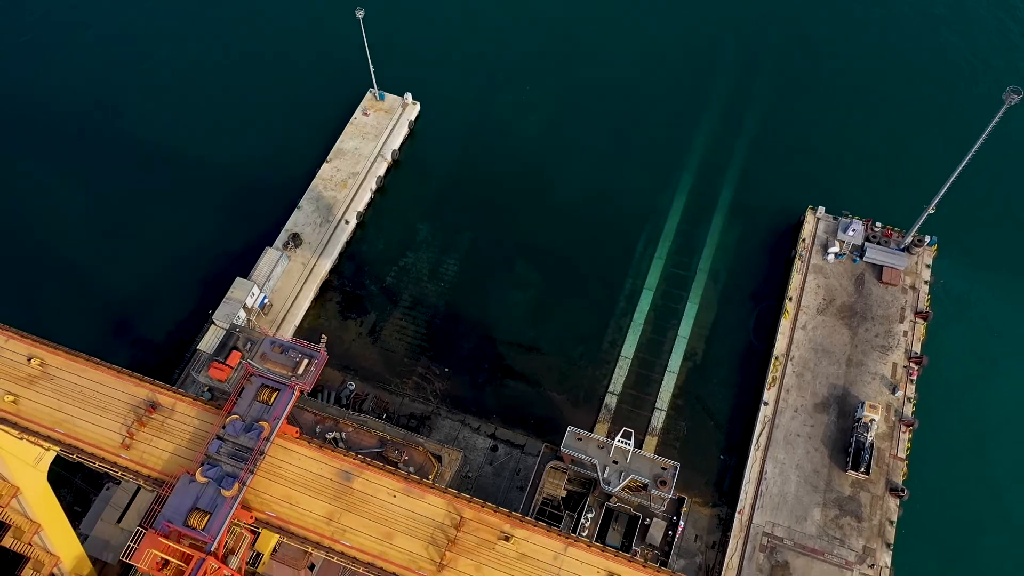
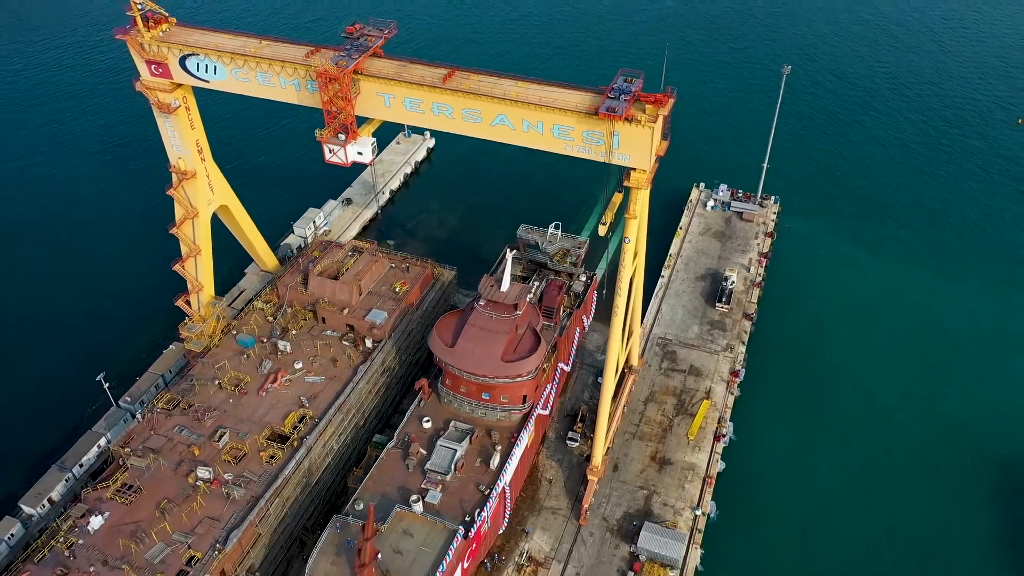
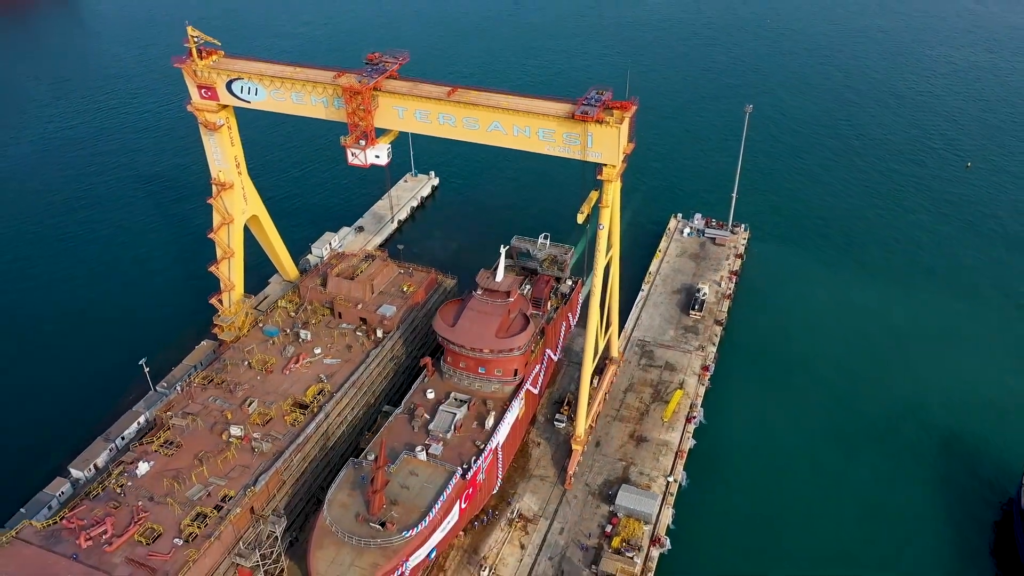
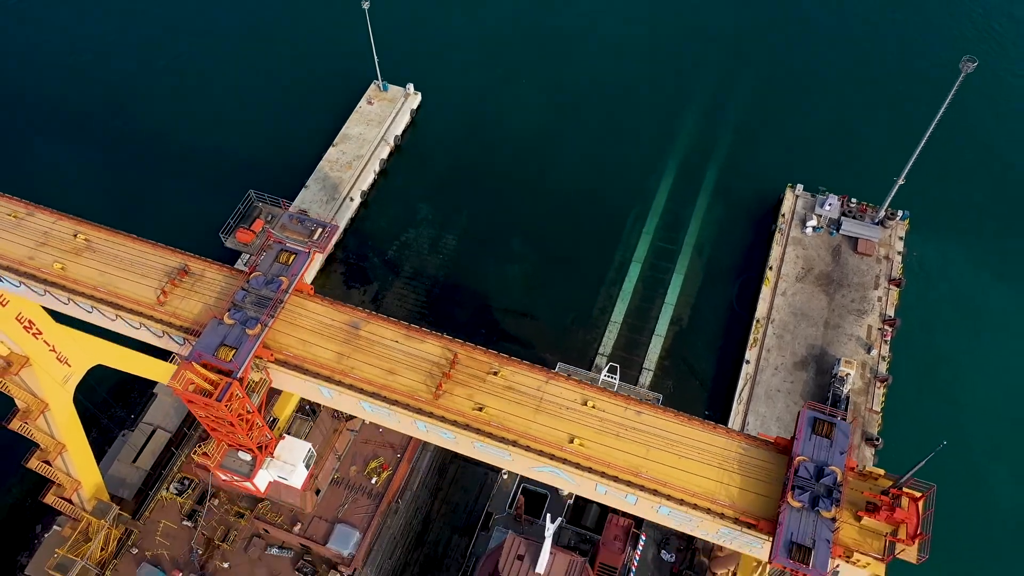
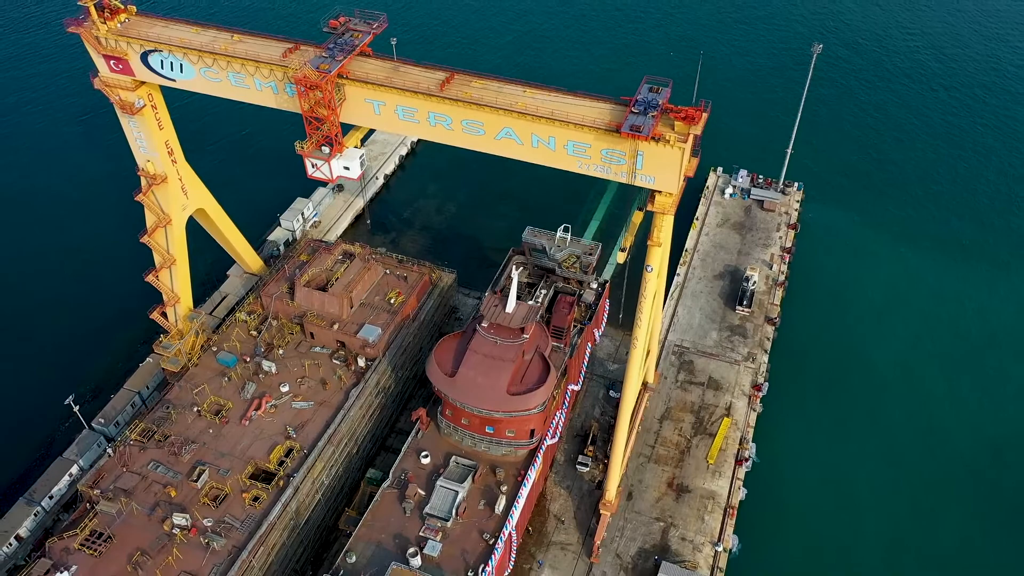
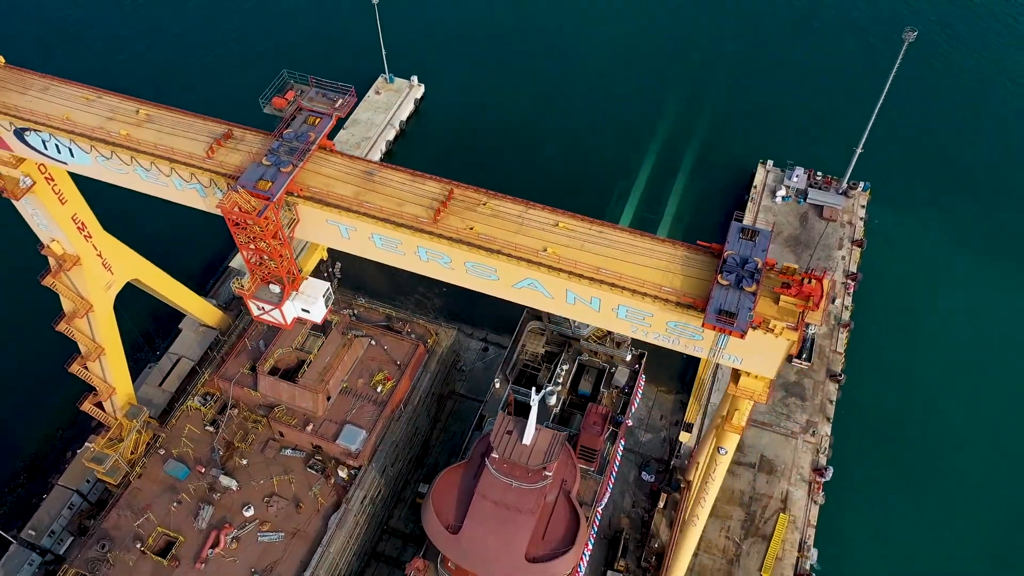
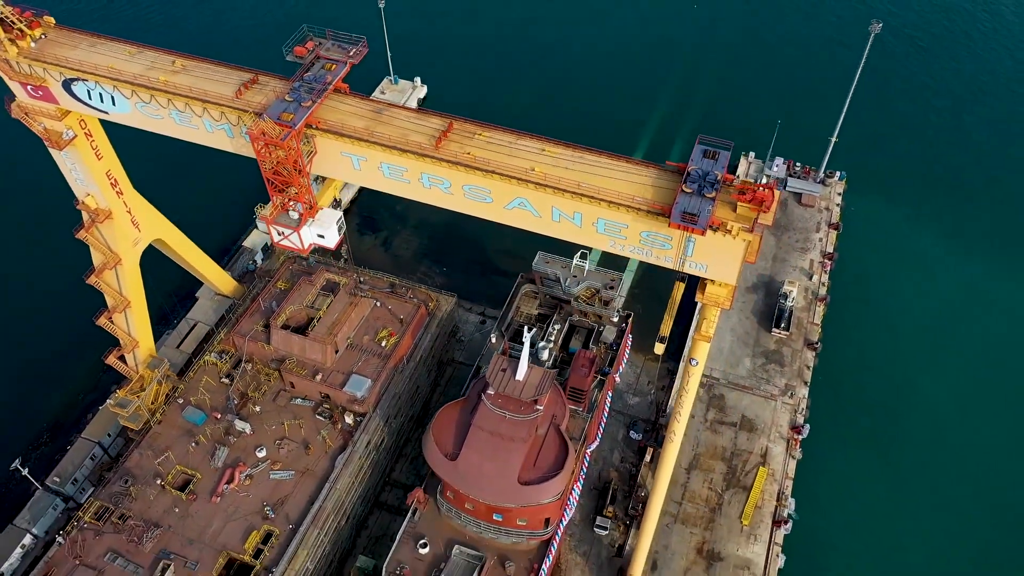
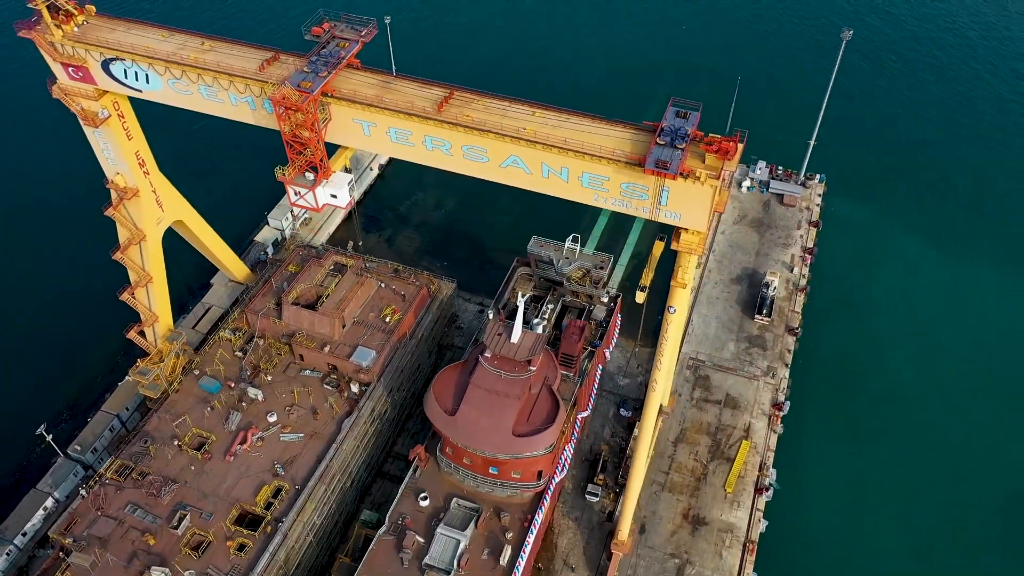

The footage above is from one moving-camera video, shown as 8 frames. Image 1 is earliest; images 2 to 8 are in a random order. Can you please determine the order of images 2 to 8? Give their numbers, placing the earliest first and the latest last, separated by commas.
4, 6, 7, 8, 5, 2, 3
